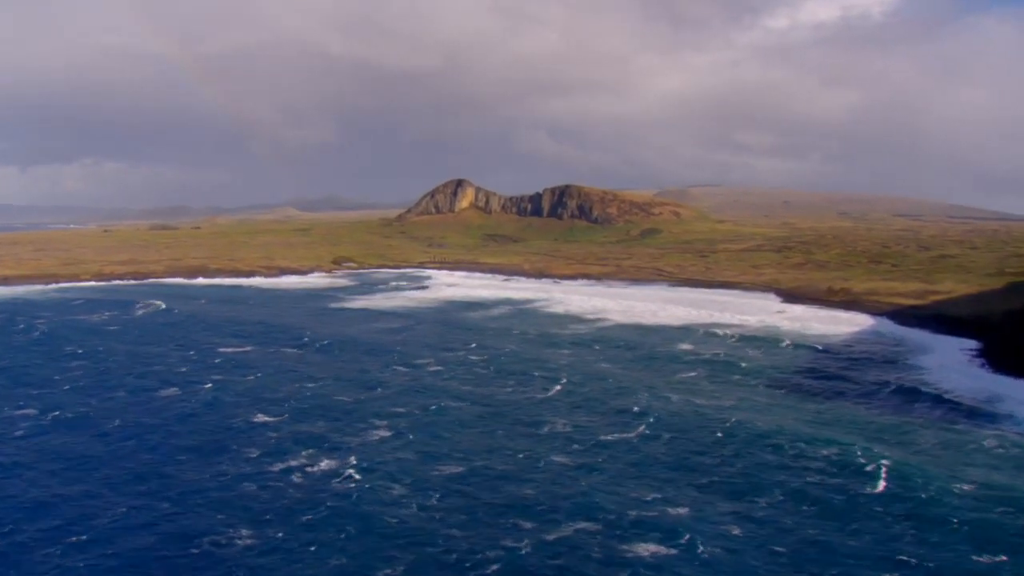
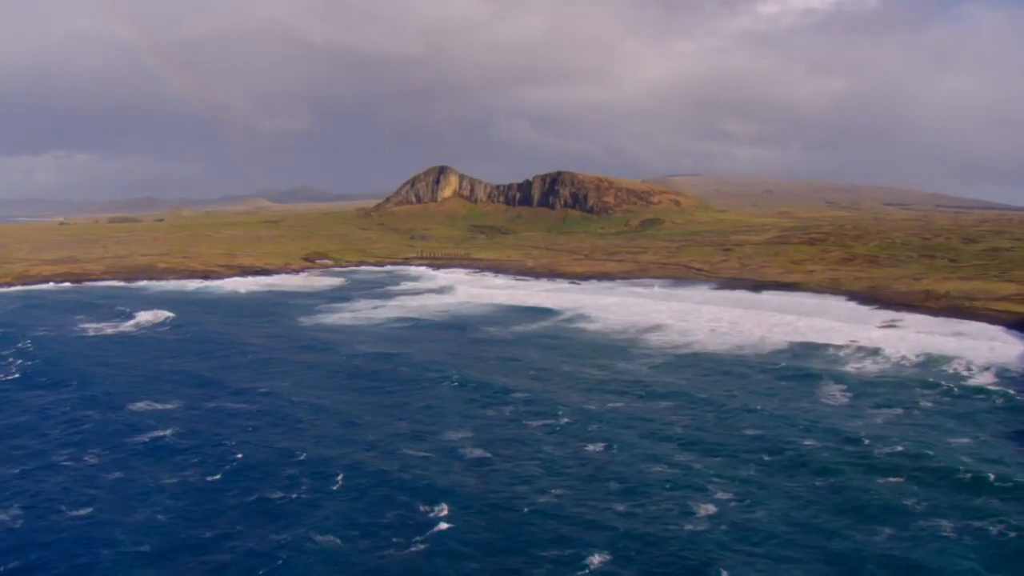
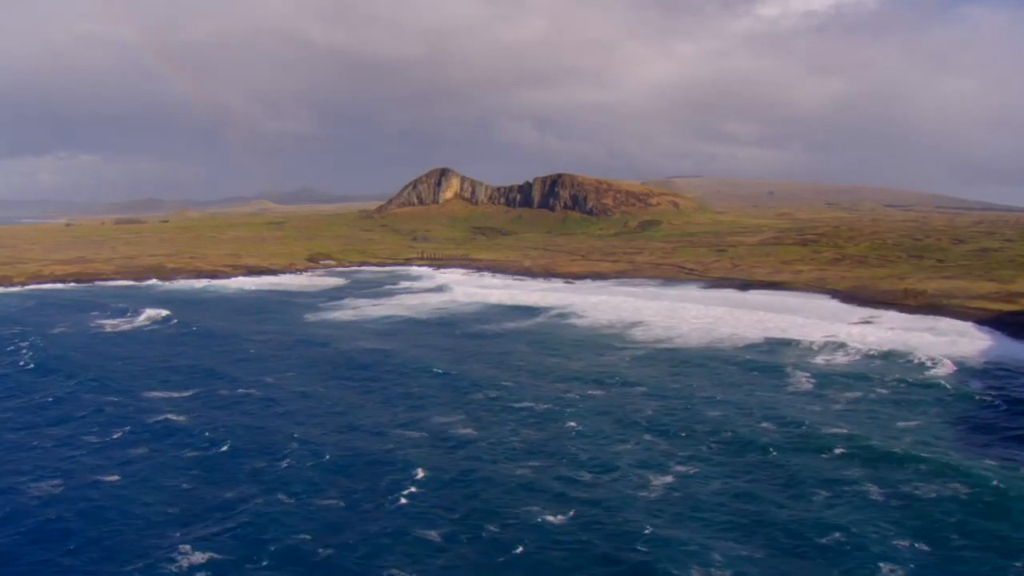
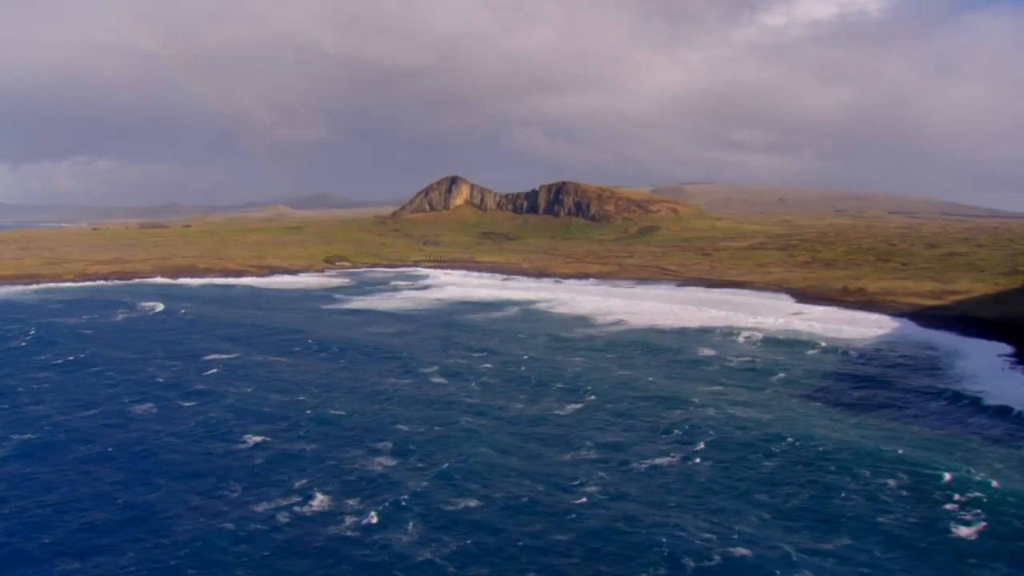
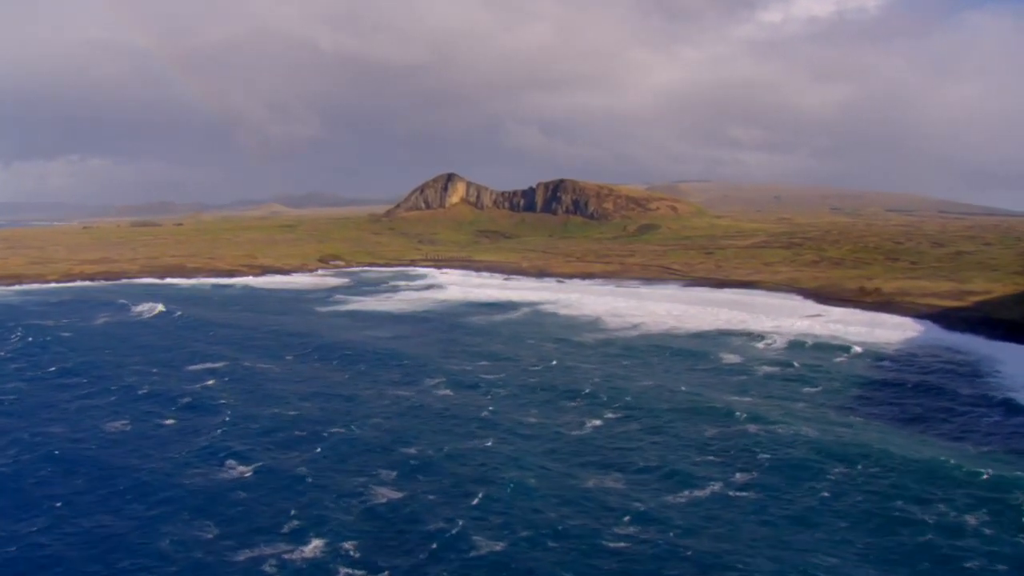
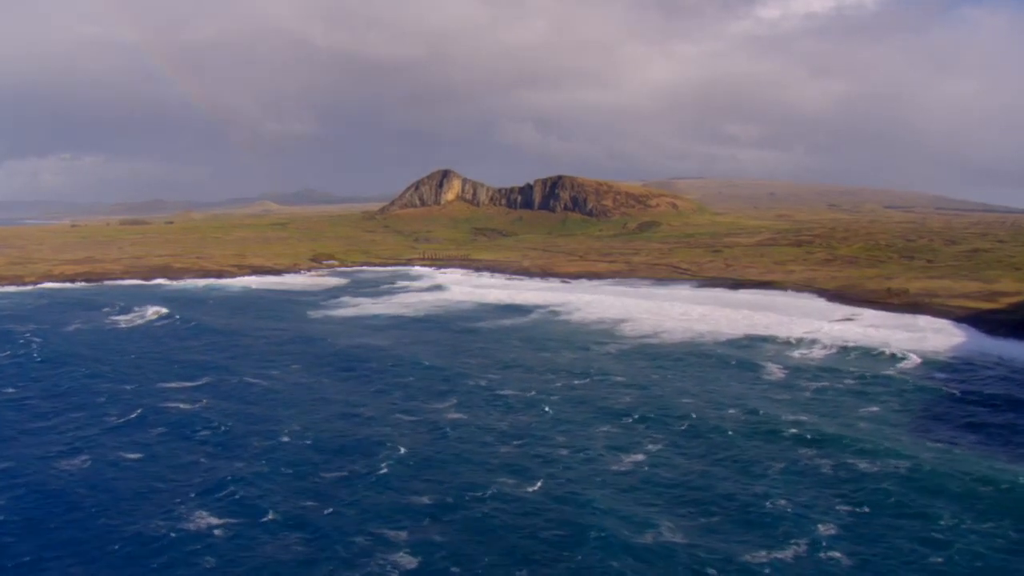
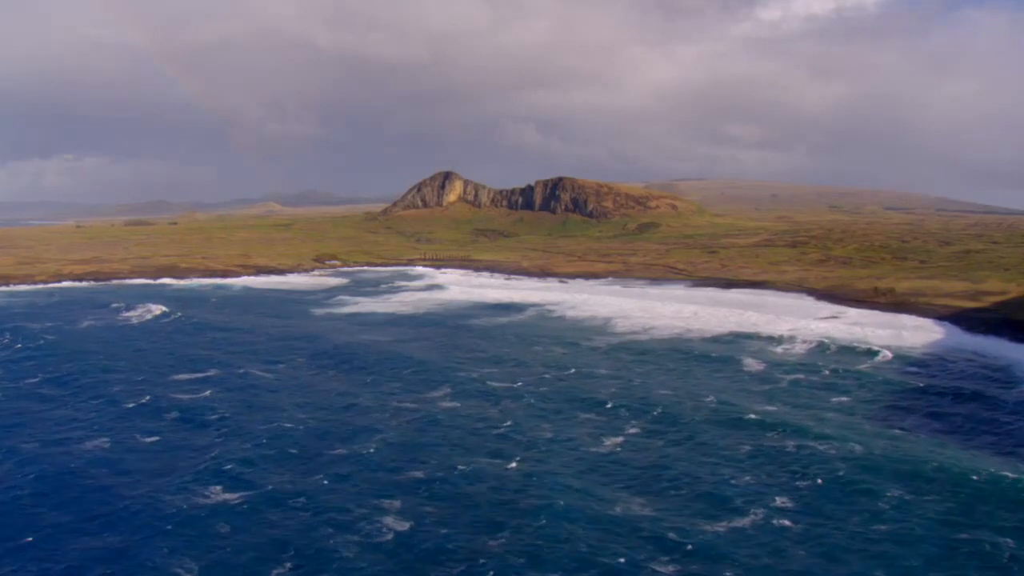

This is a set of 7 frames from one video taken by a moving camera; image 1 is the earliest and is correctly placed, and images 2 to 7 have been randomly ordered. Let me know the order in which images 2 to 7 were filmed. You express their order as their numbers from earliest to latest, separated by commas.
4, 5, 7, 6, 3, 2
